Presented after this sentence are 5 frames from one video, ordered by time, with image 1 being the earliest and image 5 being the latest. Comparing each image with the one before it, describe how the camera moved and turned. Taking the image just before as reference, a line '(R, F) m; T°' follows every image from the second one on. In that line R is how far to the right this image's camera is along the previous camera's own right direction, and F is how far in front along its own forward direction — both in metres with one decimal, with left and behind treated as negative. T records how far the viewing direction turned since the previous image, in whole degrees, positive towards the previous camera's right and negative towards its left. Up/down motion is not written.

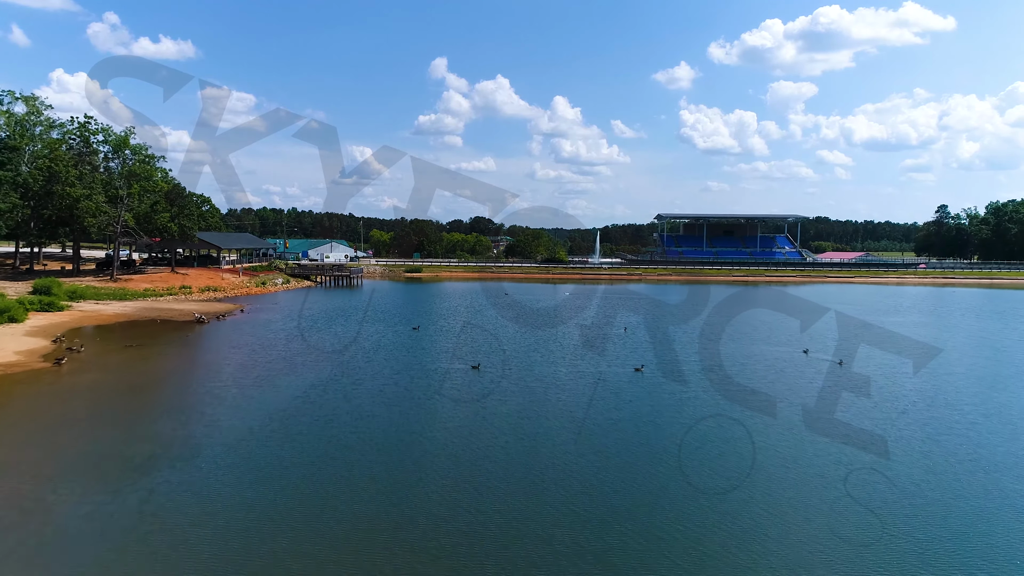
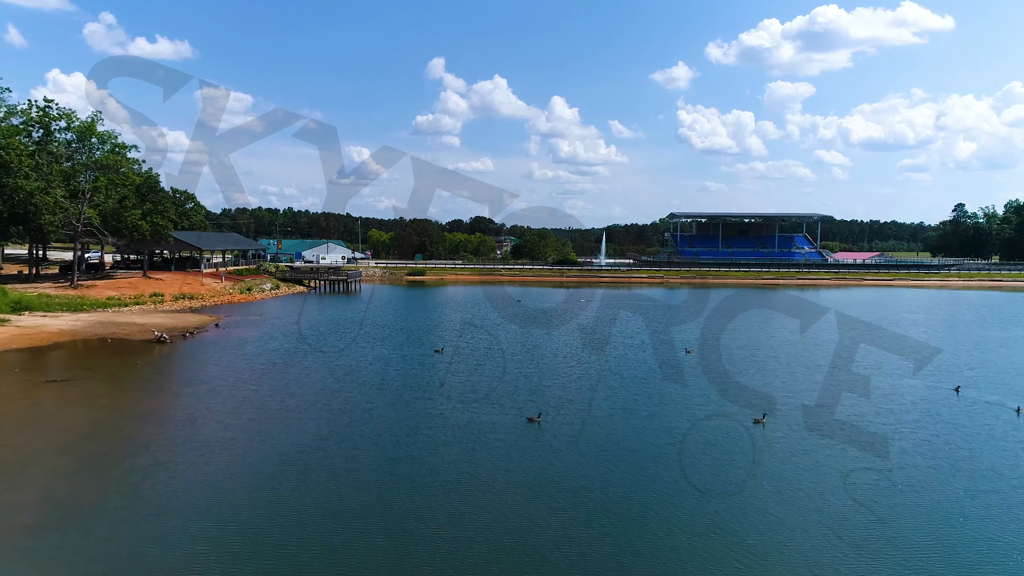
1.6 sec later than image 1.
(-0.9, +3.4) m; 0°
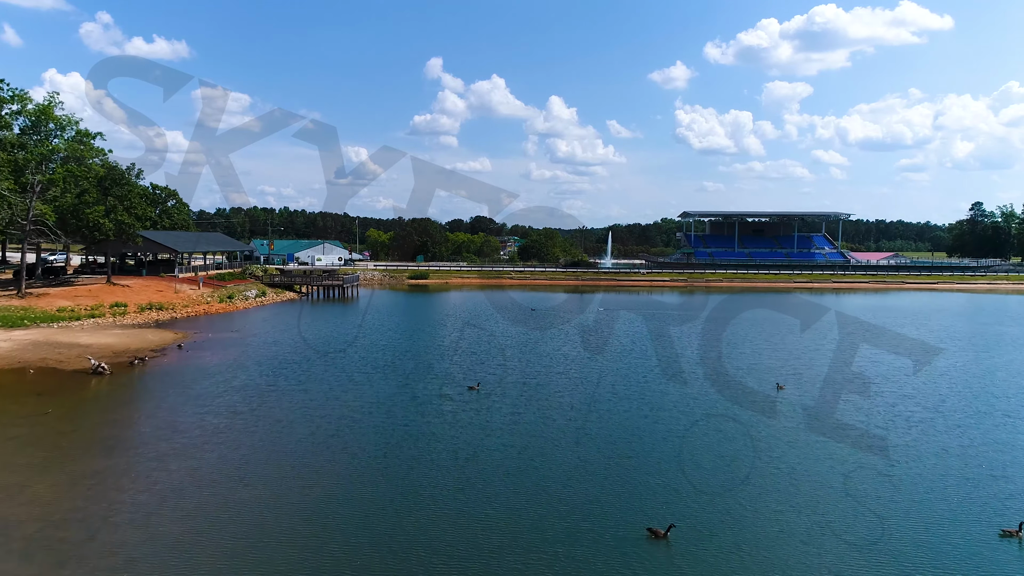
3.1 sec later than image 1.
(-0.8, +3.3) m; 0°
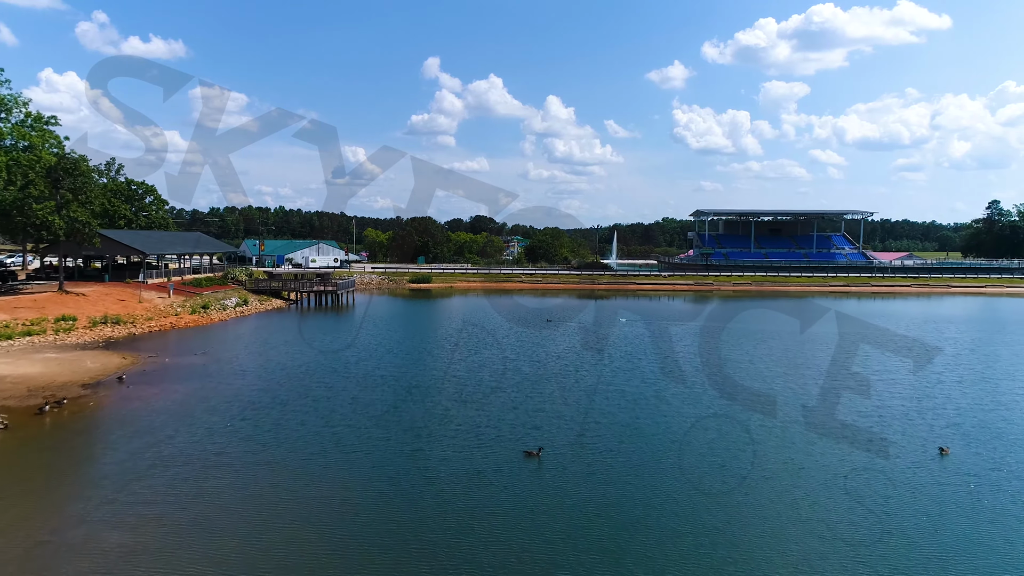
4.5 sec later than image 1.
(-0.7, +3.2) m; 0°
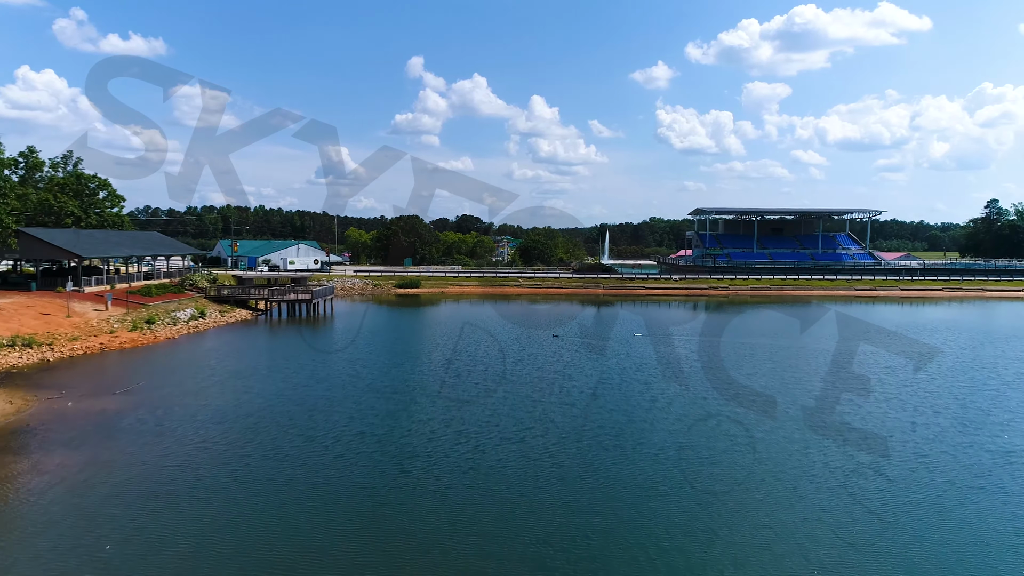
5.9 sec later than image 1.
(-0.6, +3.3) m; +1°
